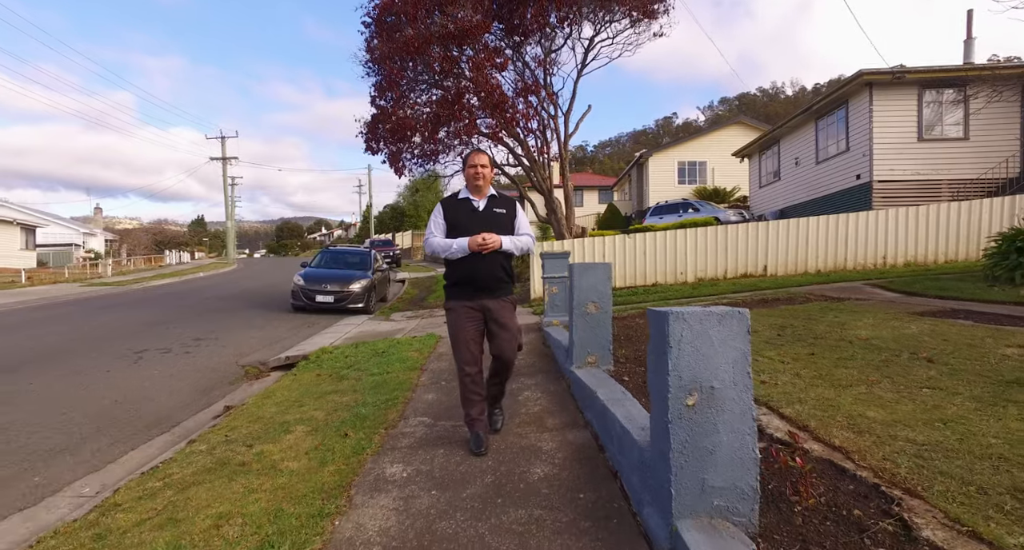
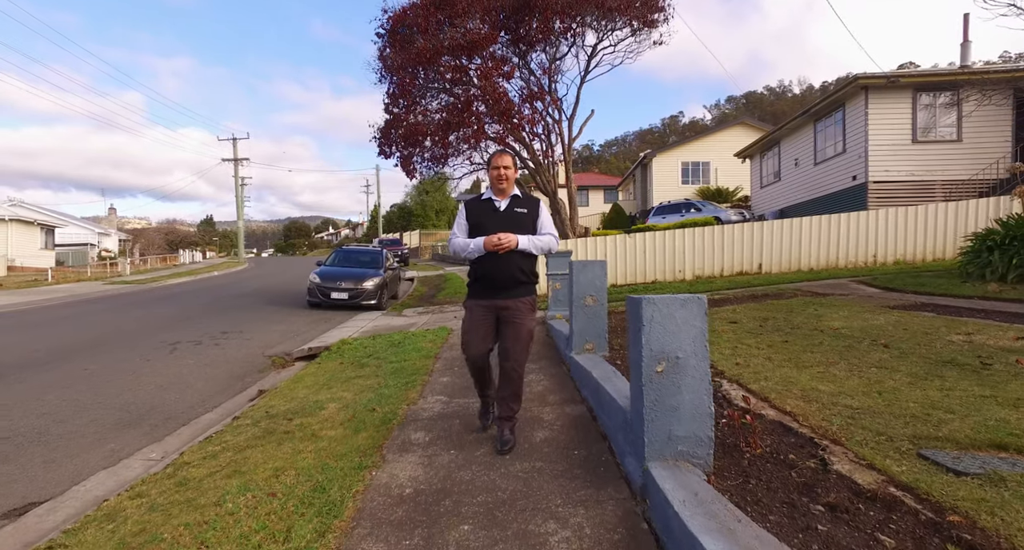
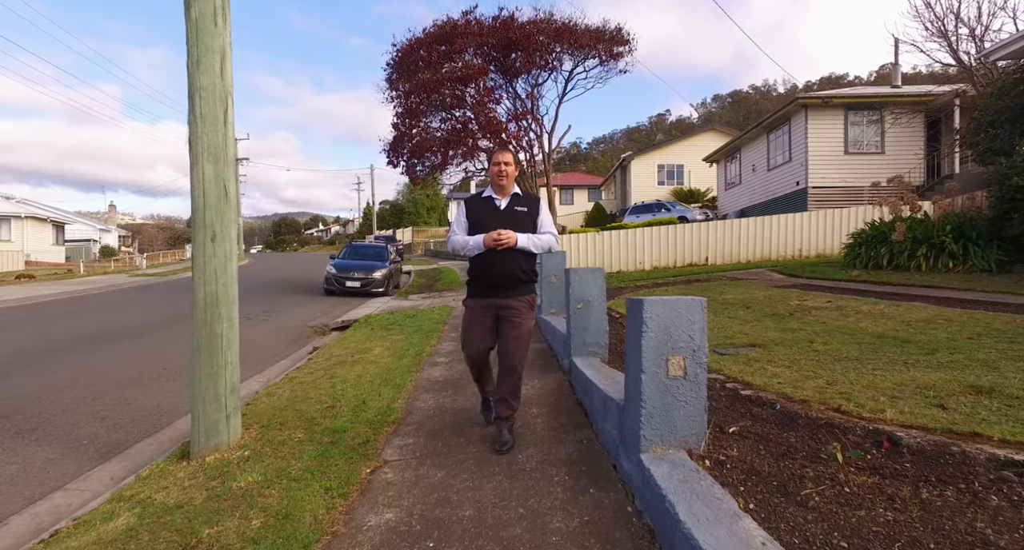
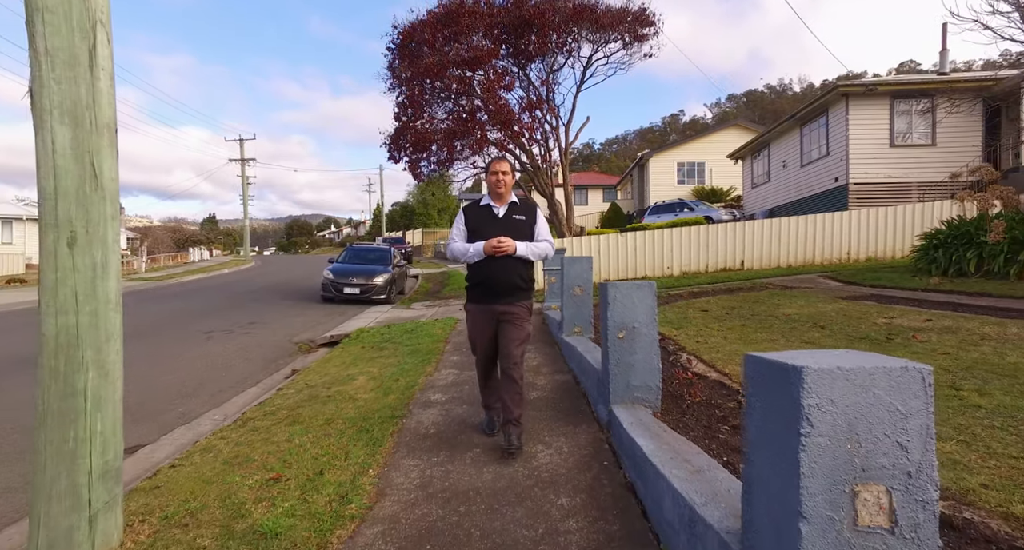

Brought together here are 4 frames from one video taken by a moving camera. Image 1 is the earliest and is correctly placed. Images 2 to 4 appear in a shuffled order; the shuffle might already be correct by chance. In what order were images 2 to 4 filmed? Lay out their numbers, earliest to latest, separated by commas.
2, 4, 3
